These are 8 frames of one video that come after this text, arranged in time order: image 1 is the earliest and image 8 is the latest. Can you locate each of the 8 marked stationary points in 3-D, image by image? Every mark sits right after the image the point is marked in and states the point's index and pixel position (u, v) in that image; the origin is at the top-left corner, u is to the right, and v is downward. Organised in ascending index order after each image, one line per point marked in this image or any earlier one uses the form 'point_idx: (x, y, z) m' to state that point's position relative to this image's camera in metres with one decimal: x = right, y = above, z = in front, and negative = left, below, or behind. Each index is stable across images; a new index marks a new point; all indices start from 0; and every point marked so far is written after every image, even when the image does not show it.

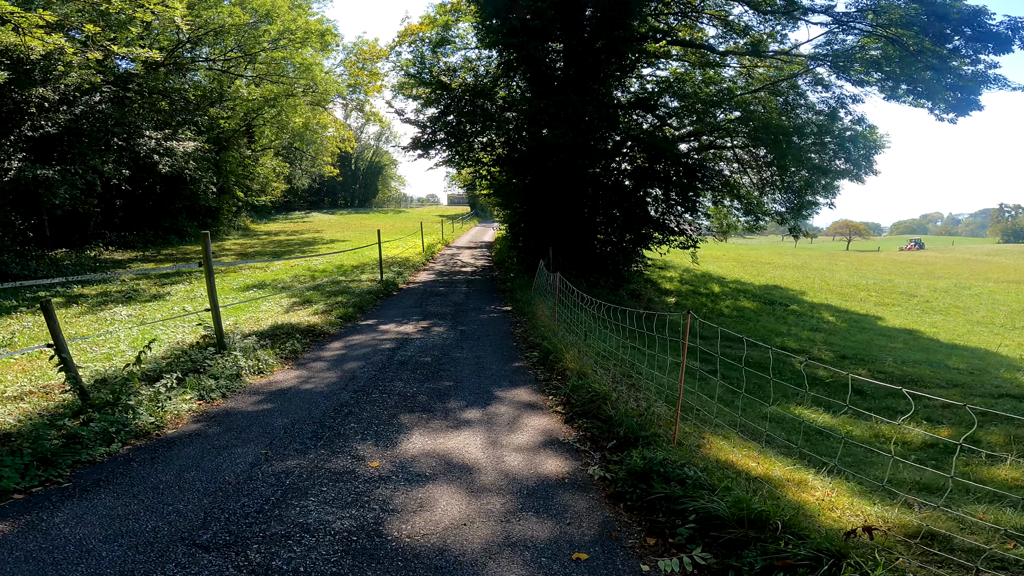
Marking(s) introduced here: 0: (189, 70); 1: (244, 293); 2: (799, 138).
0: (-11.3, +7.5, +19.1) m
1: (-5.4, -0.1, +10.9) m
2: (+7.3, +3.6, +13.9) m
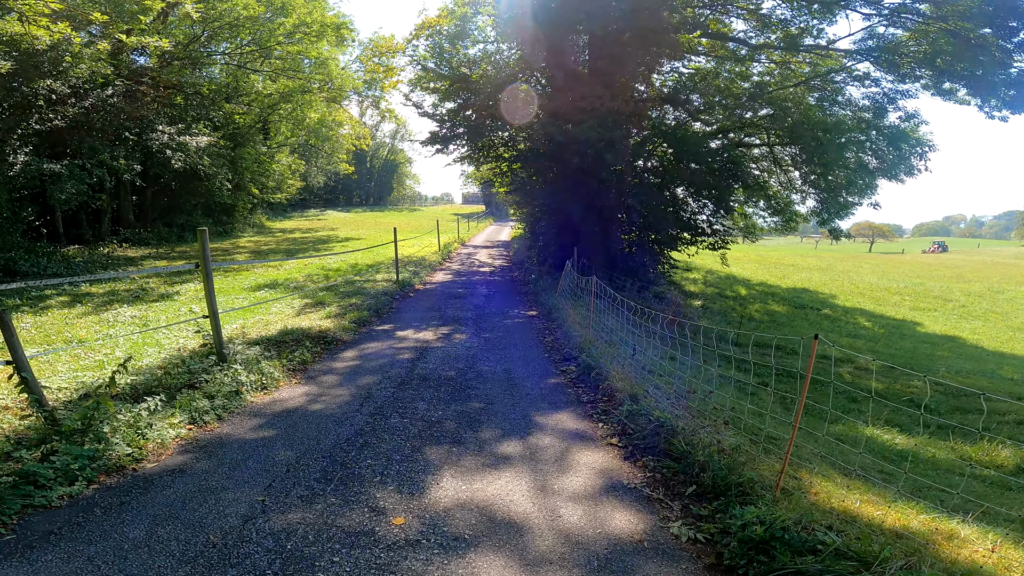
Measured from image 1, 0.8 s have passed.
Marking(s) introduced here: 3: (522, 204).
0: (-10.6, +7.6, +18.8) m
1: (-4.9, -0.1, +10.4) m
2: (+7.8, +3.5, +13.1) m
3: (+0.3, +2.5, +16.5) m
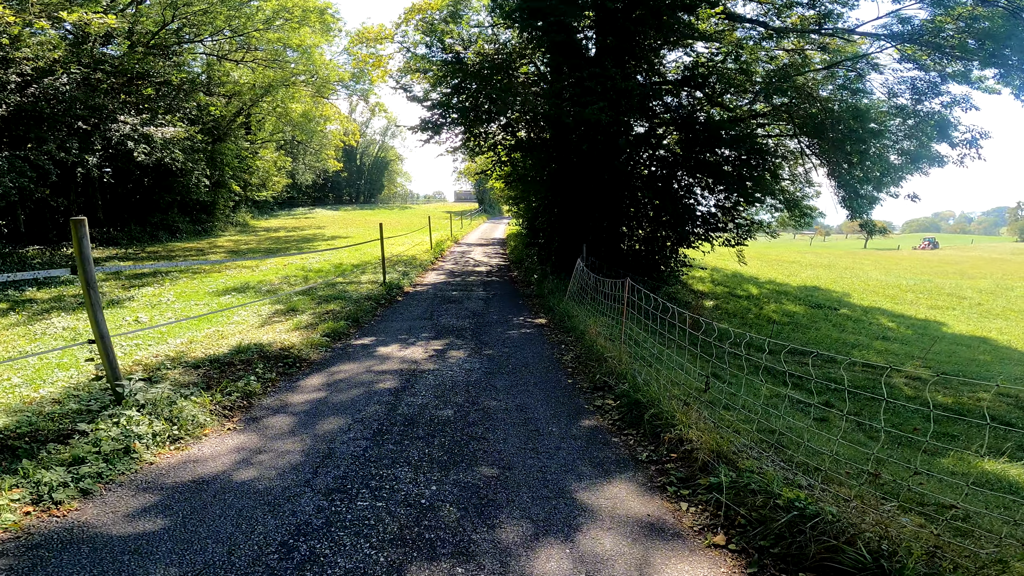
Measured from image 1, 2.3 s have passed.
0: (-10.8, +7.5, +17.3) m
1: (-4.9, -0.2, +9.0) m
2: (+7.8, +3.6, +11.9) m
3: (+0.2, +2.5, +15.2) m
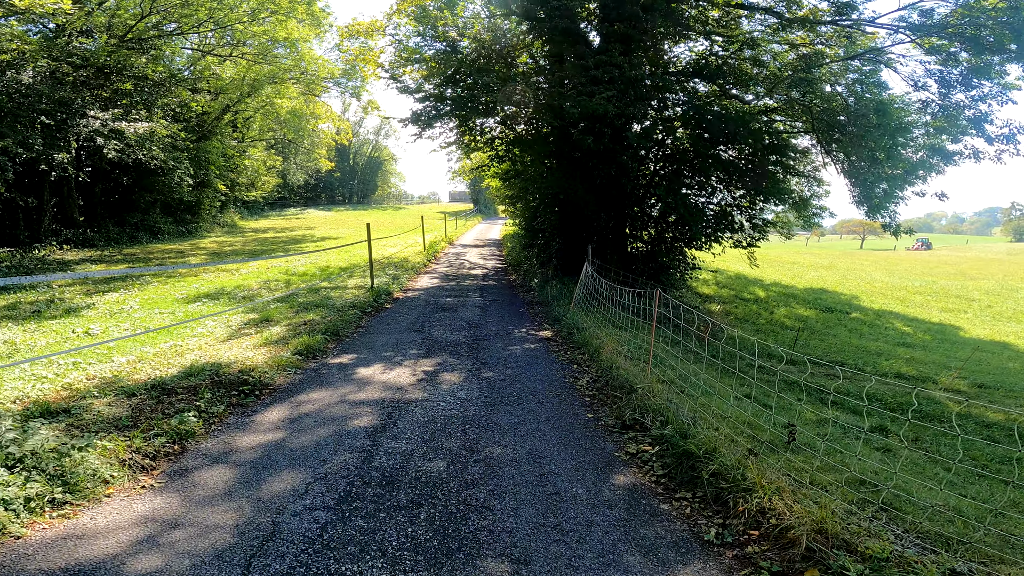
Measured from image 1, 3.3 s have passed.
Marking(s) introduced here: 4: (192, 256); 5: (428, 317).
0: (-10.9, +7.3, +16.4) m
1: (-4.9, -0.3, +8.2) m
2: (+7.7, +3.5, +11.2) m
3: (+0.1, +2.4, +14.4) m
4: (-9.3, +0.9, +15.9) m
5: (-1.1, -0.4, +7.1) m
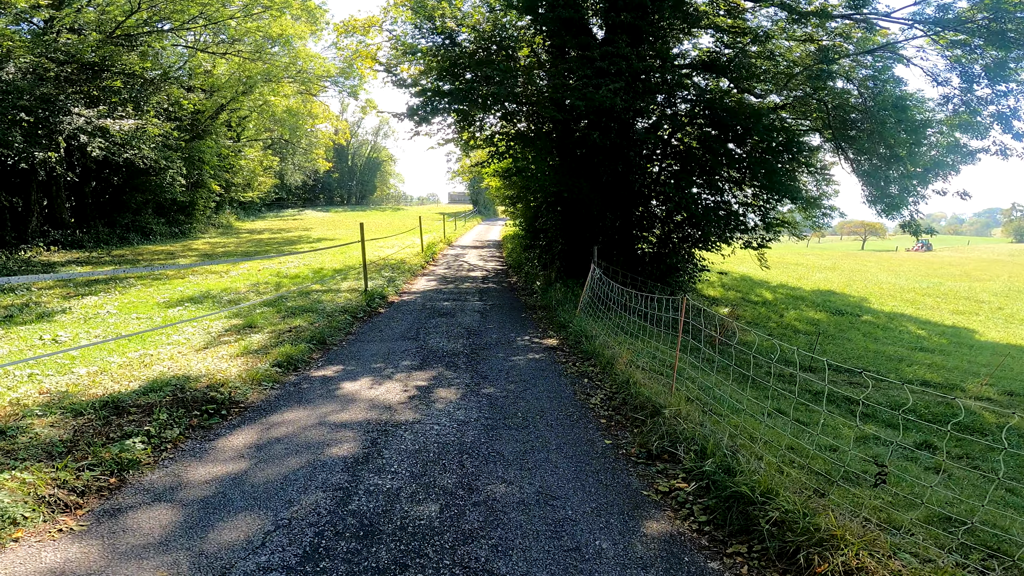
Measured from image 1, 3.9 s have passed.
0: (-10.9, +7.3, +16.0) m
1: (-4.8, -0.3, +7.7) m
2: (+7.8, +3.4, +10.7) m
3: (+0.1, +2.3, +13.9) m
4: (-9.3, +0.9, +15.4) m
5: (-1.1, -0.4, +6.6) m
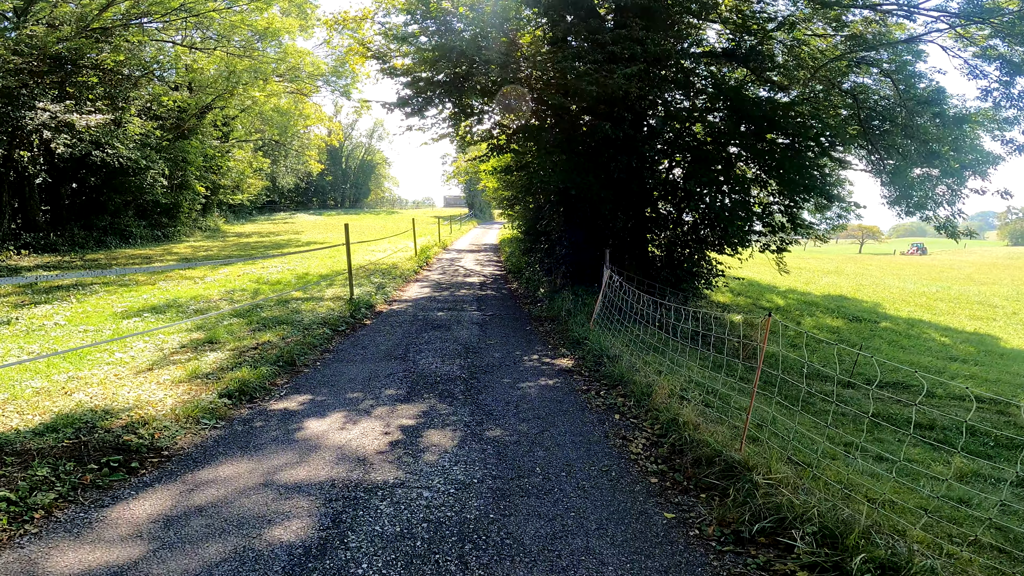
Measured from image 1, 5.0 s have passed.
0: (-10.9, +7.1, +15.0) m
1: (-4.8, -0.4, +6.7) m
2: (+7.8, +3.3, +9.9) m
3: (+0.1, +2.2, +13.1) m
4: (-9.3, +0.7, +14.4) m
5: (-1.0, -0.5, +5.7) m
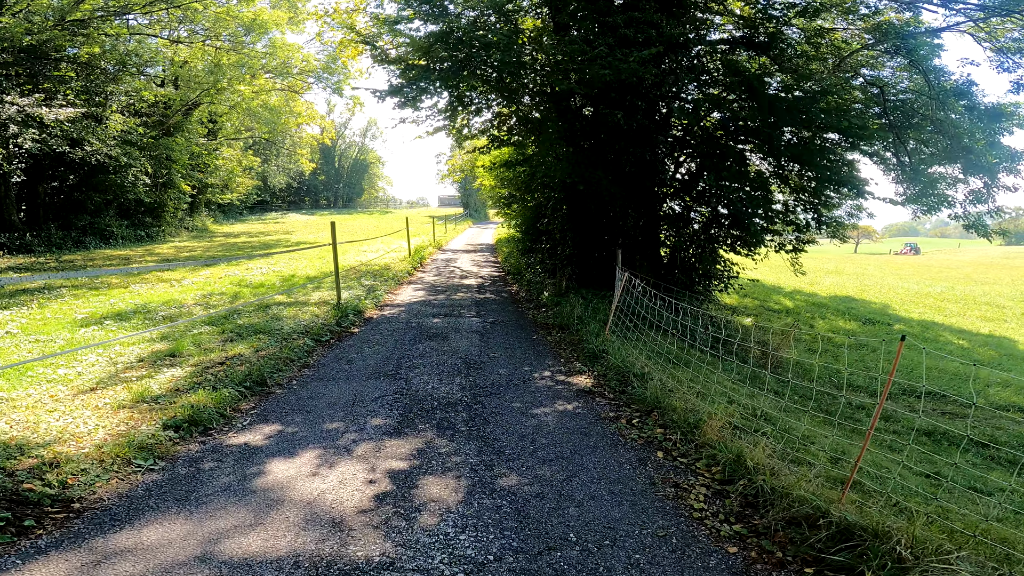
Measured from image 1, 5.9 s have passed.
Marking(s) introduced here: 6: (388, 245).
0: (-10.9, +7.0, +14.3) m
1: (-4.8, -0.5, +6.0) m
2: (+7.8, +3.3, +9.3) m
3: (+0.1, +2.1, +12.4) m
4: (-9.4, +0.6, +13.6) m
5: (-1.0, -0.6, +5.0) m
6: (-4.2, +1.5, +18.4) m
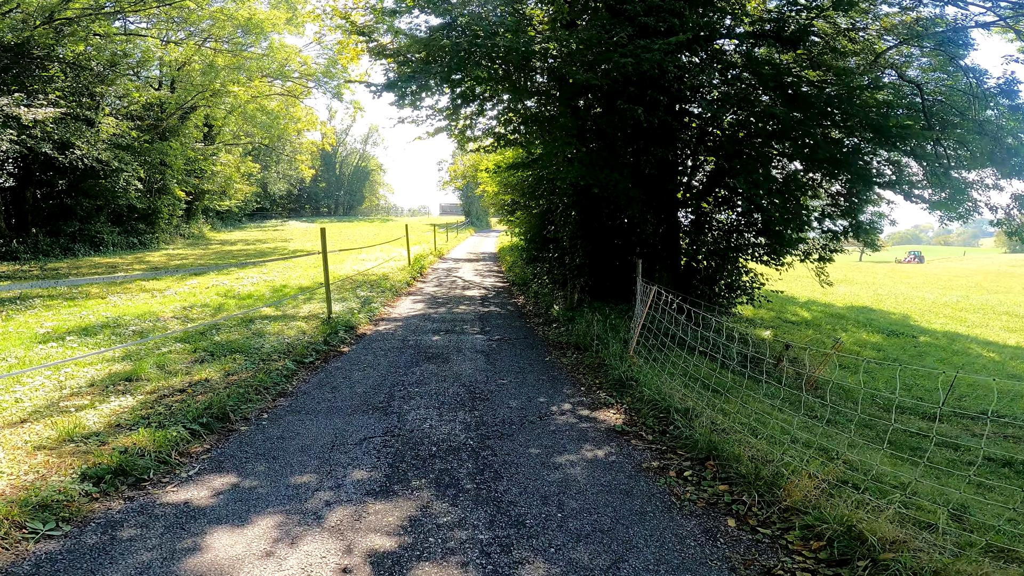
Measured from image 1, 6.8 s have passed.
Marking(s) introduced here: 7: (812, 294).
0: (-10.8, +6.8, +13.7) m
1: (-4.7, -0.6, +5.4) m
2: (+7.9, +3.1, +8.7) m
3: (+0.2, +1.9, +11.8) m
4: (-9.2, +0.4, +13.0) m
5: (-0.9, -0.7, +4.3) m
6: (-4.1, +1.2, +17.7) m
7: (+10.8, -0.3, +19.8) m
